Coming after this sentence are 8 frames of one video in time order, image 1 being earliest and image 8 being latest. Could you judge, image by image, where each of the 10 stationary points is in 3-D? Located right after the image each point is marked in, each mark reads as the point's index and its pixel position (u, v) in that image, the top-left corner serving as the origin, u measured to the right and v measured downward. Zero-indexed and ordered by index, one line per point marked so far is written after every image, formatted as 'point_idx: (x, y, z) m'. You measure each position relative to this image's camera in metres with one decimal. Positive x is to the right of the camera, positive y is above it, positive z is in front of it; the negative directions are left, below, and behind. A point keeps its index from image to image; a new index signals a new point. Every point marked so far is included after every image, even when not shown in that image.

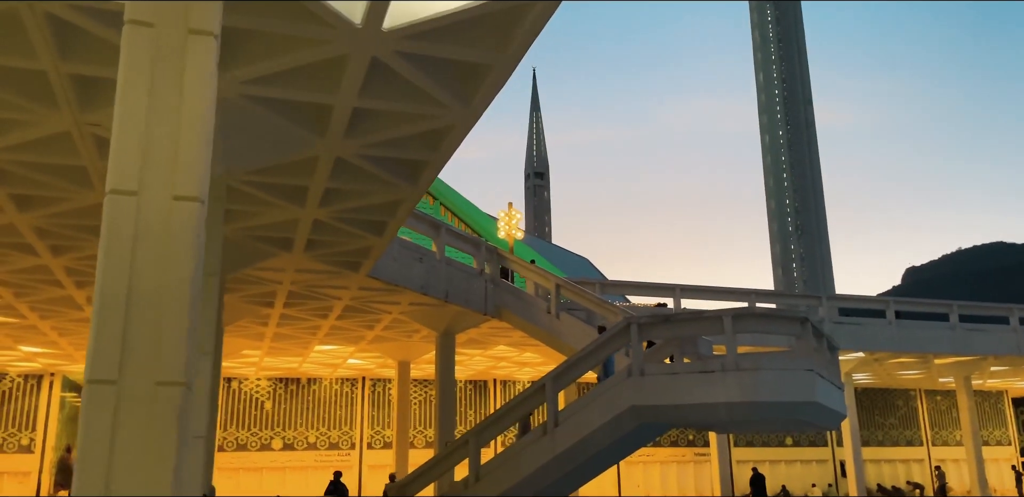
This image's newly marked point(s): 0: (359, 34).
0: (-1.4, +2.0, +7.5) m
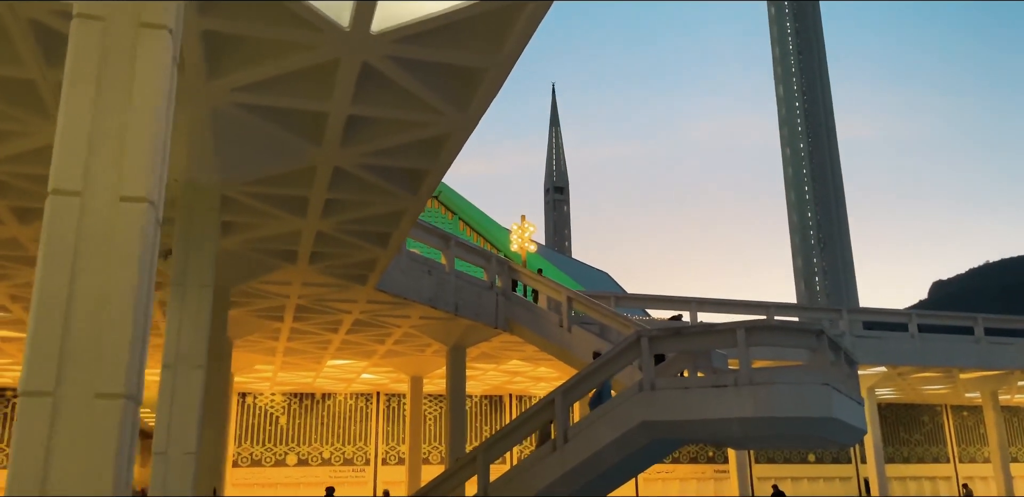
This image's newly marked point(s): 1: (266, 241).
0: (-1.5, +1.9, +7.4) m
1: (-4.2, +0.1, +13.7) m
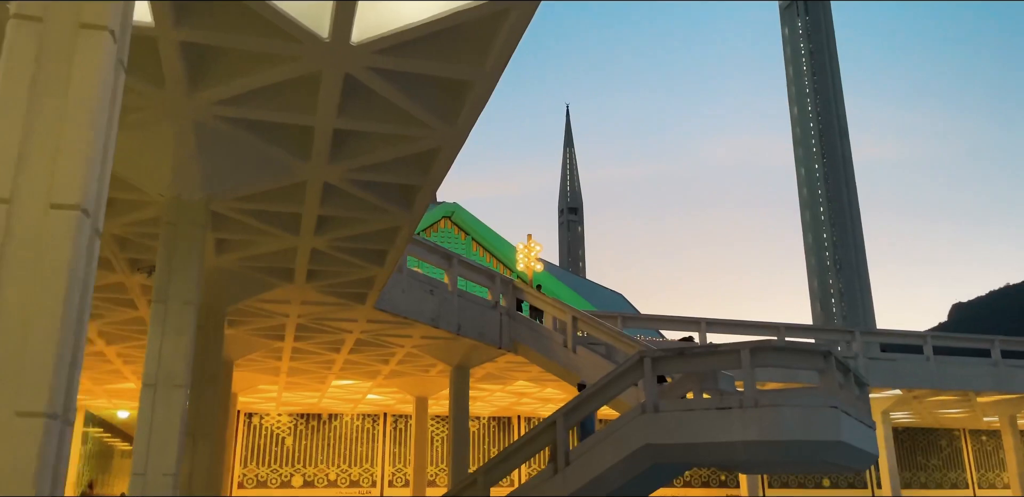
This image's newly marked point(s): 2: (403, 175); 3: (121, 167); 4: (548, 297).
0: (-1.7, +1.8, +7.2) m
1: (-4.2, -0.2, +13.5) m
2: (-1.4, +0.9, +10.0) m
3: (-4.5, +0.9, +9.2) m
4: (+0.9, -1.2, +19.8) m
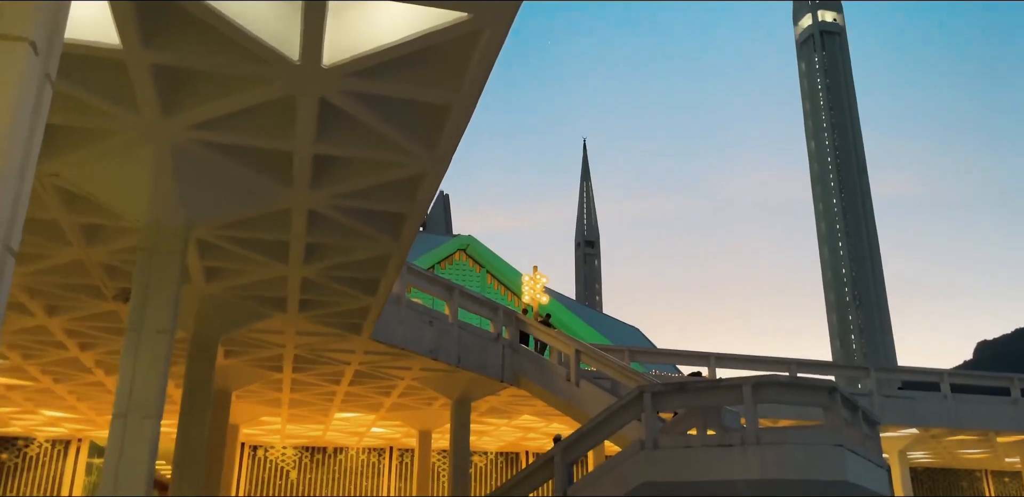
0: (-1.9, +1.6, +7.1) m
1: (-4.3, -0.7, +13.4) m
2: (-1.5, +0.6, +9.9) m
3: (-4.7, +0.6, +9.1) m
4: (+1.0, -1.9, +19.4) m
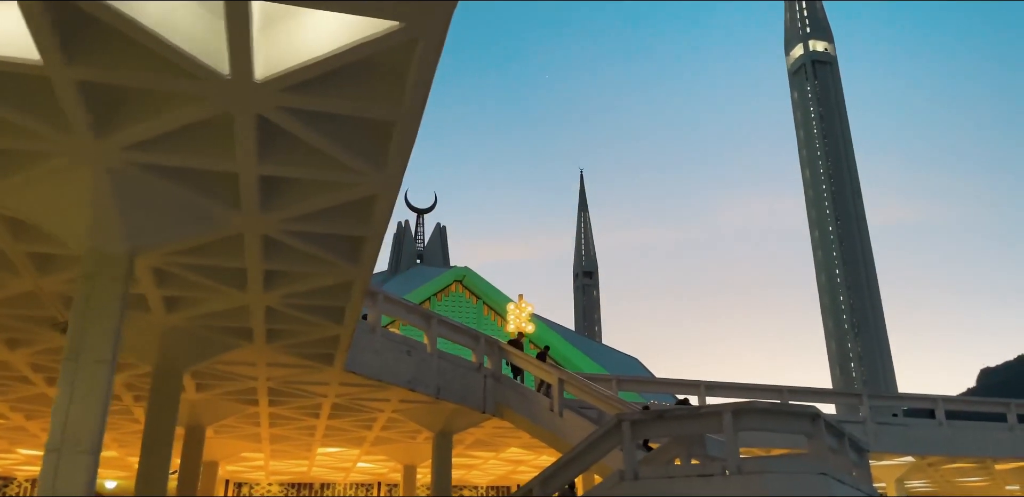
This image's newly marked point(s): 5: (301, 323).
0: (-2.4, +1.4, +6.8) m
1: (-4.8, -1.1, +13.0) m
2: (-2.0, +0.3, +9.6) m
3: (-5.1, +0.3, +8.8) m
4: (+0.5, -2.6, +19.0) m
5: (-3.4, -1.2, +13.2) m
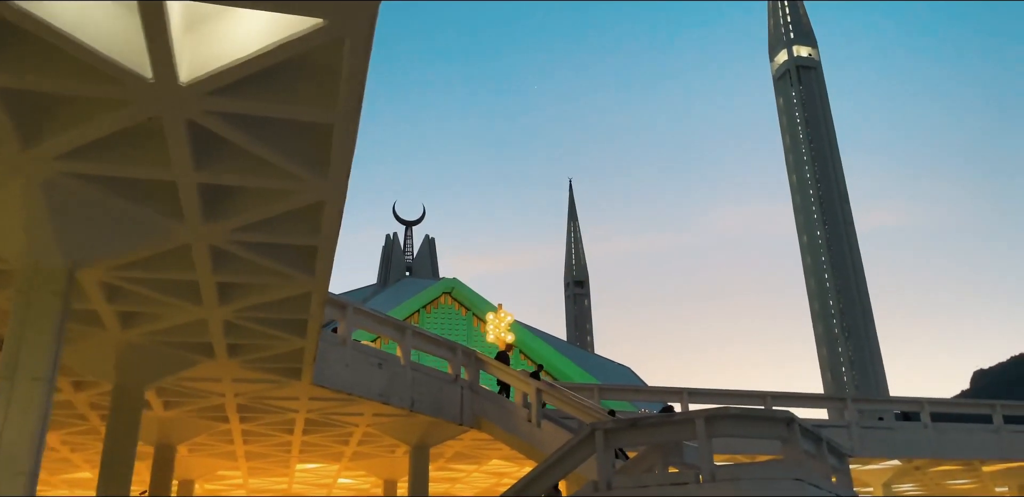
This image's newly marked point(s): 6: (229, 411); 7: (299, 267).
0: (-2.9, +1.3, +6.5) m
1: (-5.3, -1.3, +12.7) m
2: (-2.5, +0.2, +9.3) m
3: (-5.7, +0.2, +8.5) m
4: (-0.1, -2.8, +18.7) m
5: (-4.0, -1.4, +12.9) m
6: (-6.2, -3.6, +17.7) m
7: (-2.7, -0.2, +10.3) m
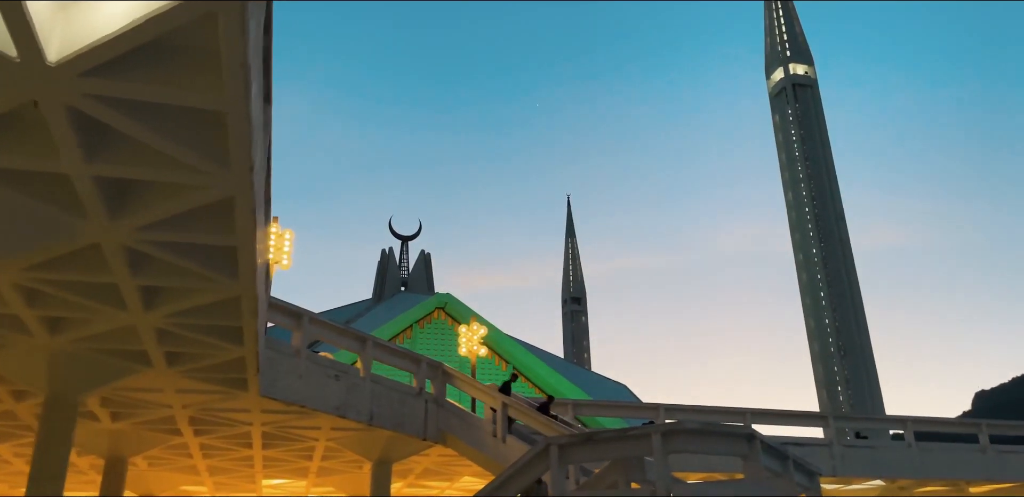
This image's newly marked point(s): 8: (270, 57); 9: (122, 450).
0: (-3.7, +1.3, +6.1) m
1: (-6.1, -1.4, +12.1) m
2: (-3.3, +0.2, +8.8) m
3: (-6.5, +0.2, +8.0) m
4: (-0.9, -3.0, +18.2) m
5: (-4.8, -1.5, +12.3) m
6: (-7.0, -3.7, +17.1) m
7: (-3.5, -0.2, +9.8) m
8: (-2.6, +2.1, +8.8) m
9: (-8.6, -4.4, +17.9) m
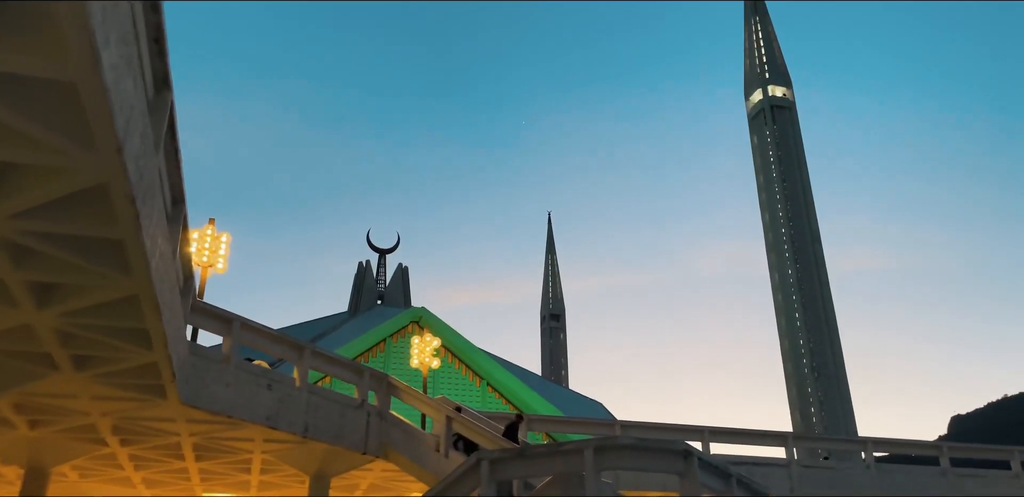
0: (-4.6, +1.5, +5.4) m
1: (-7.2, -1.3, +11.4) m
2: (-4.3, +0.2, +8.1) m
3: (-7.4, +0.4, +7.3) m
4: (-2.1, -3.1, +17.5) m
5: (-5.9, -1.4, +11.6) m
6: (-8.2, -3.7, +16.3) m
7: (-4.5, -0.2, +9.1) m
8: (-3.6, +2.2, +8.2) m
9: (-9.9, -4.4, +17.1) m
